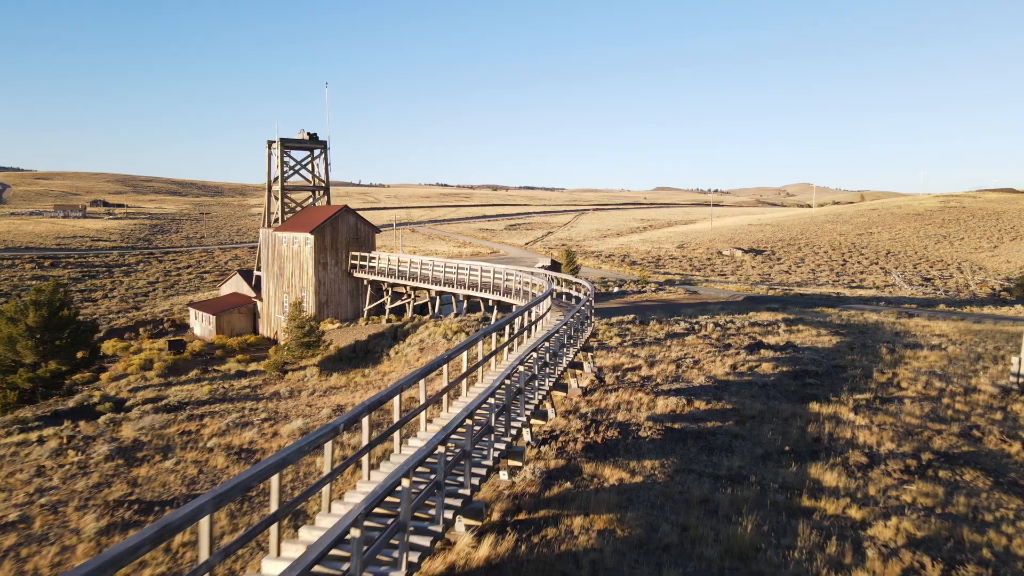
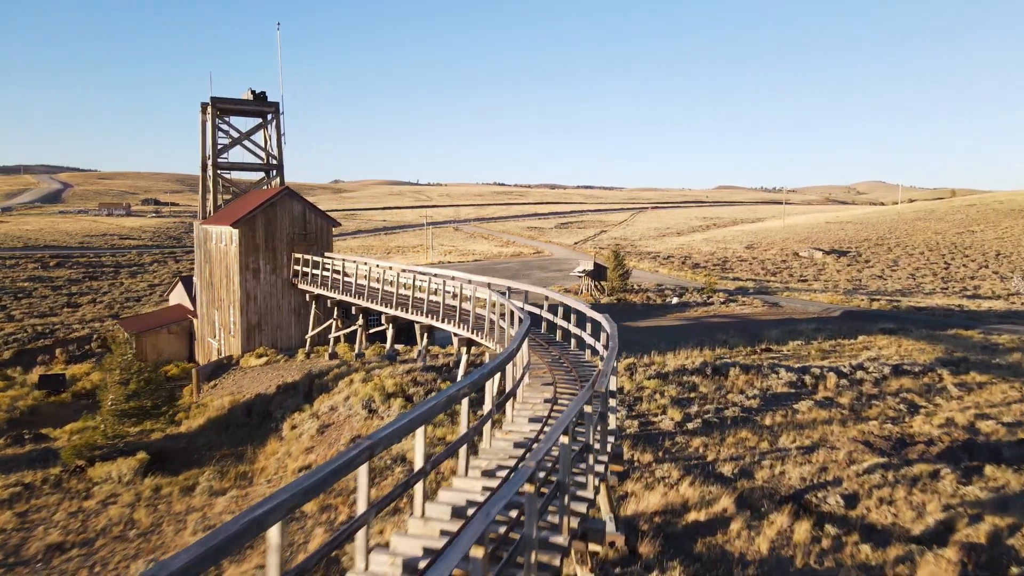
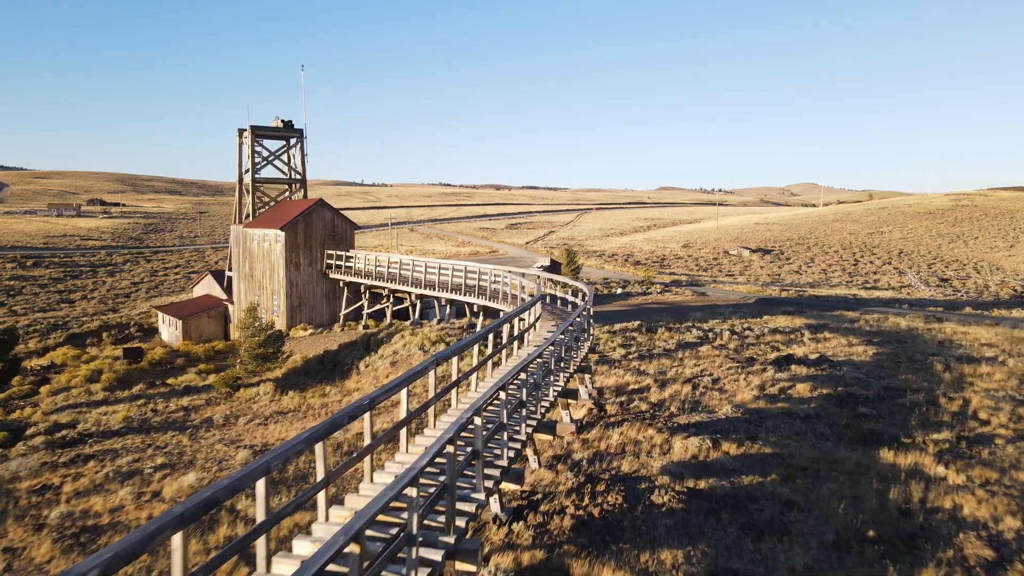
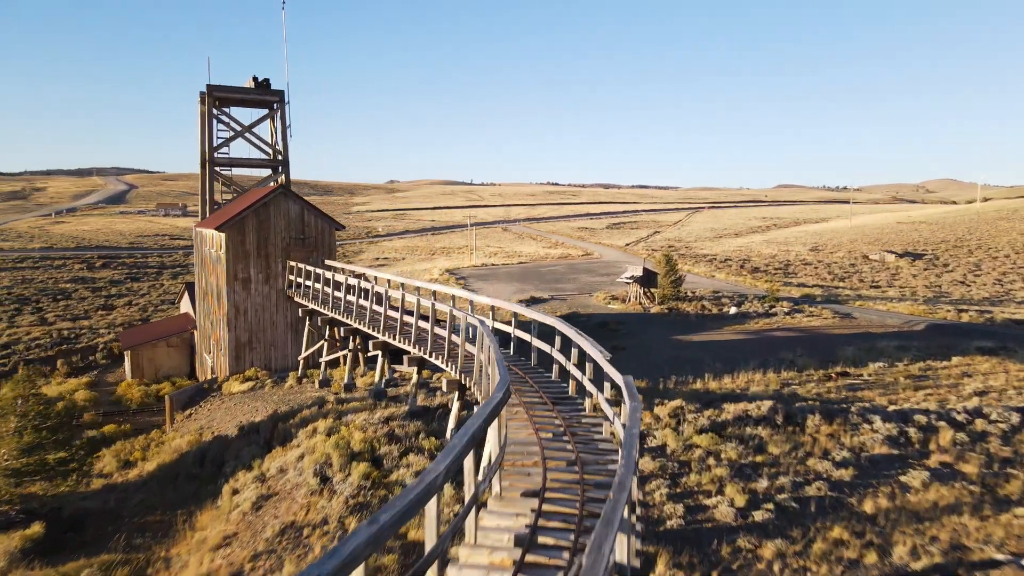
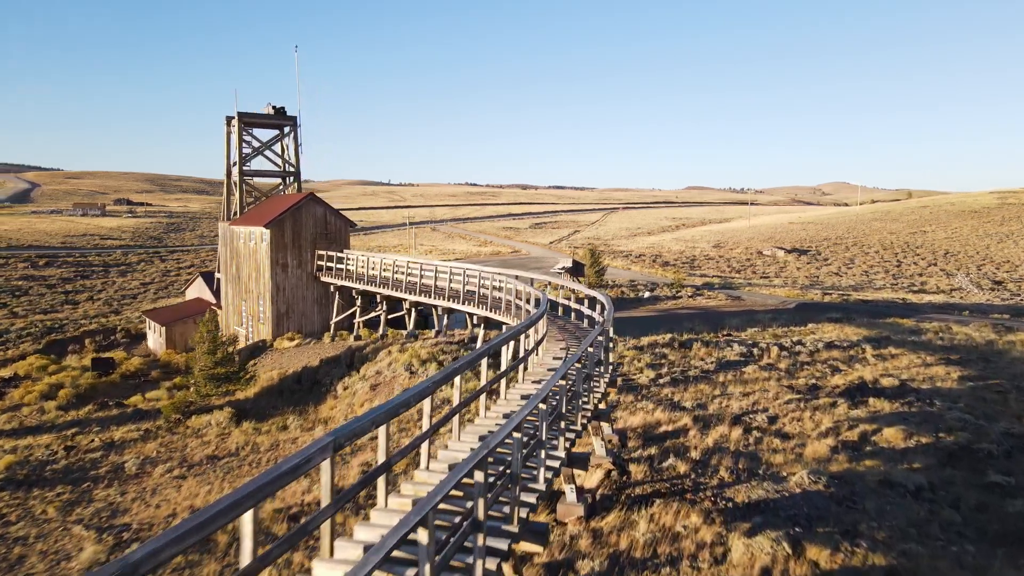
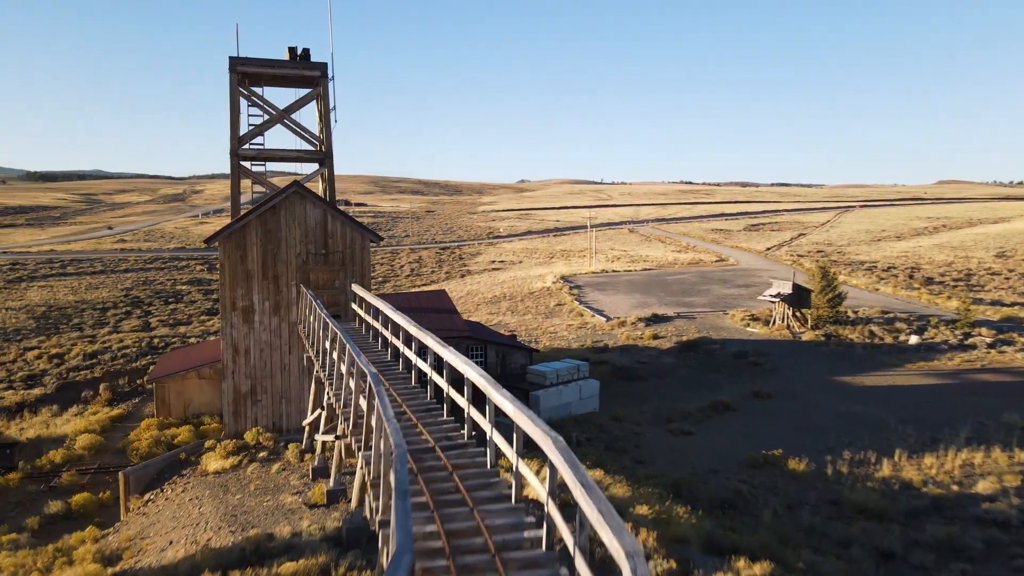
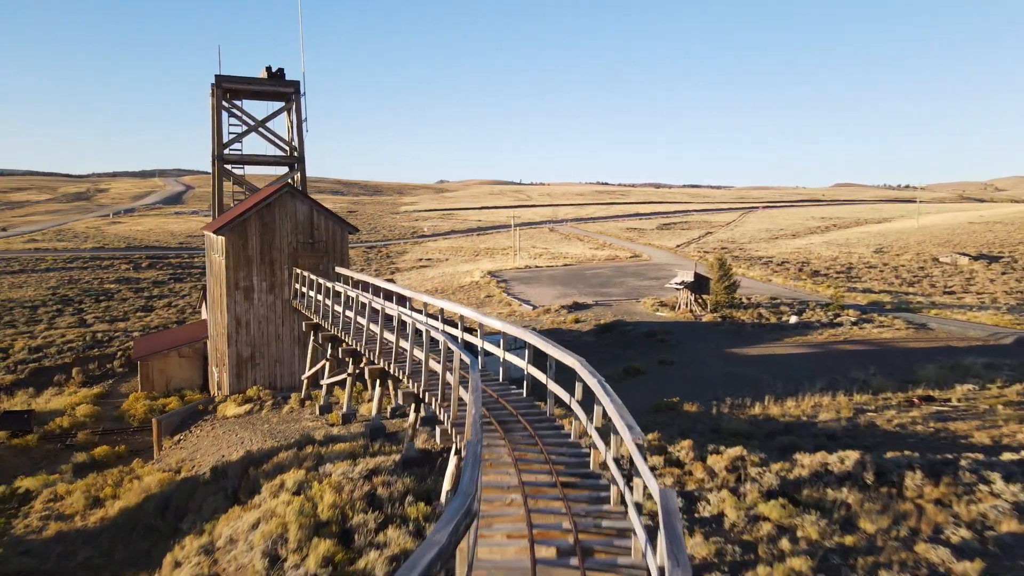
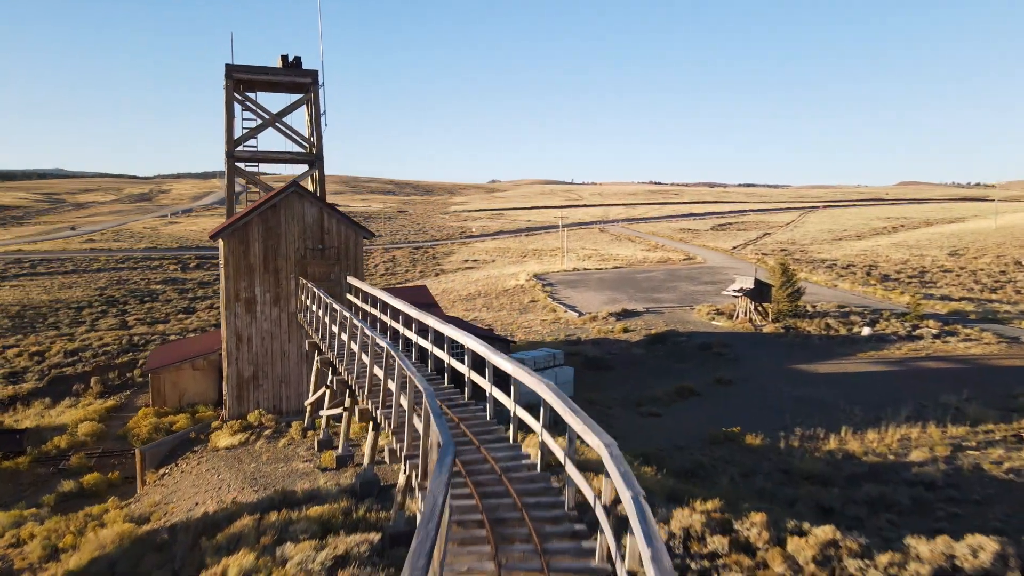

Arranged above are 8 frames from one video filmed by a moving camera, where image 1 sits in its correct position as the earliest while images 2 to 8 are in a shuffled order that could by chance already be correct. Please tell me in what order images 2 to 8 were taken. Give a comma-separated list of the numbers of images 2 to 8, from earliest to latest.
3, 5, 2, 4, 7, 8, 6
